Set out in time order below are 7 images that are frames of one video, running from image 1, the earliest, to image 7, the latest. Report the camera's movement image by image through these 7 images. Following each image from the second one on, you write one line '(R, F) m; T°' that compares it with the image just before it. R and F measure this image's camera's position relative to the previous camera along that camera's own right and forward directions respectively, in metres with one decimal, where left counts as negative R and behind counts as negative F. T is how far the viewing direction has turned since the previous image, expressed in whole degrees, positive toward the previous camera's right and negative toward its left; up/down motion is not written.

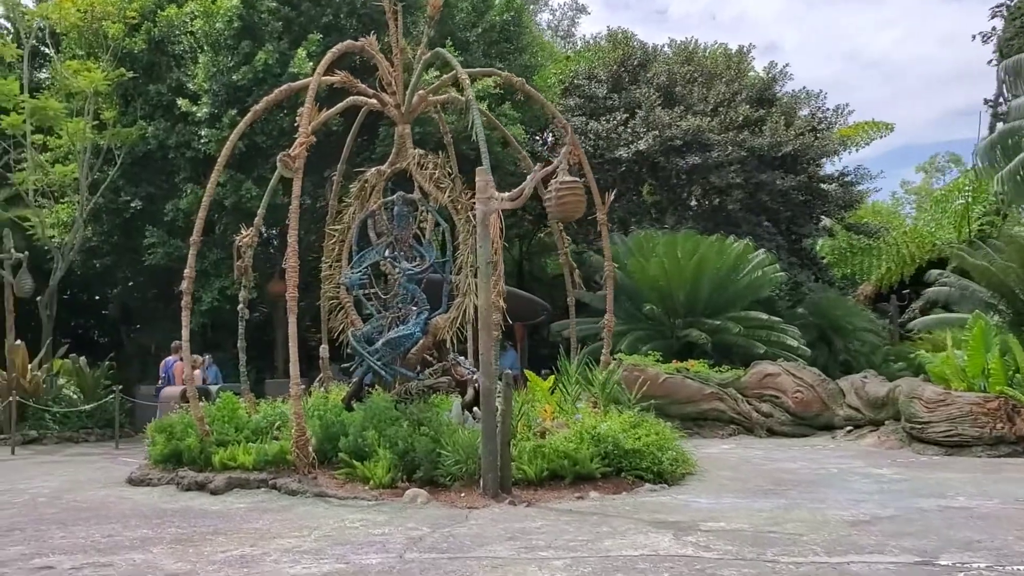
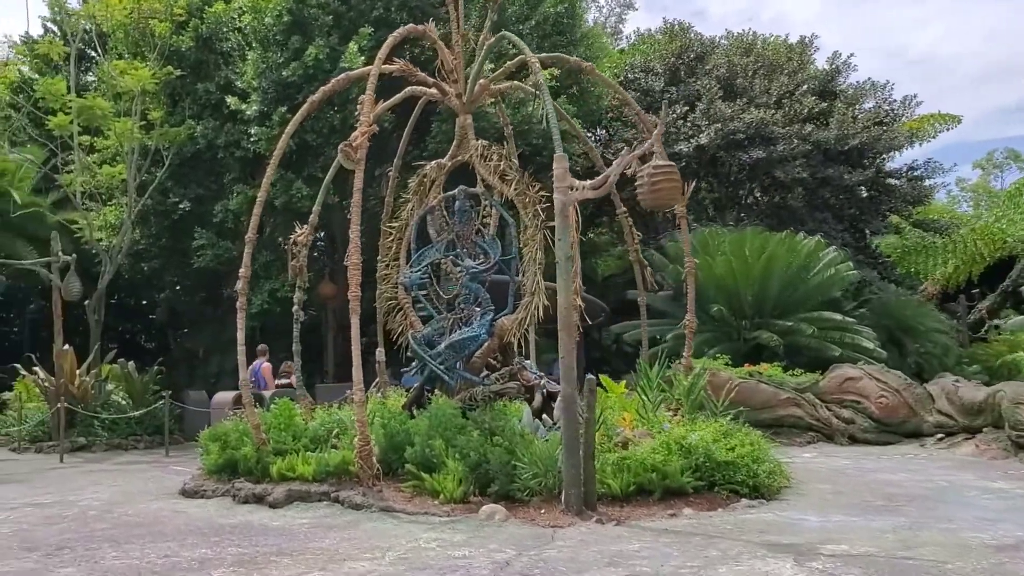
(-0.3, +0.7) m; -2°
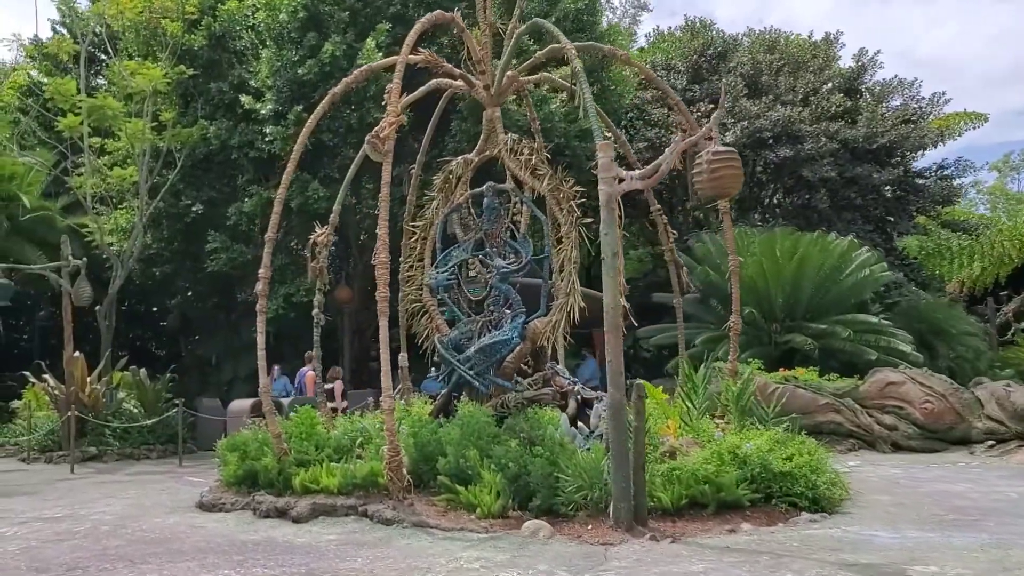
(-0.2, +0.5) m; 0°
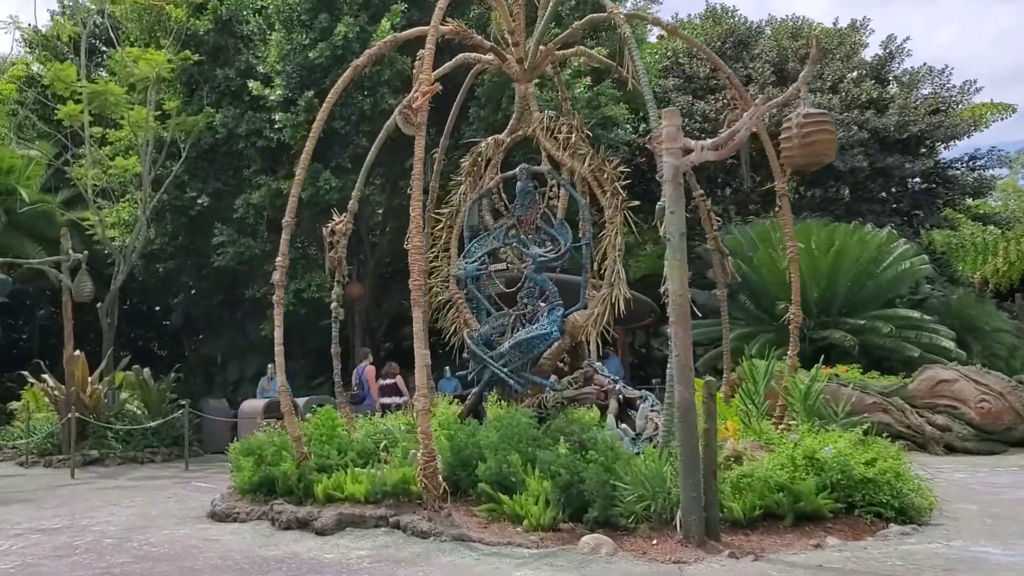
(-0.3, +0.8) m; 0°
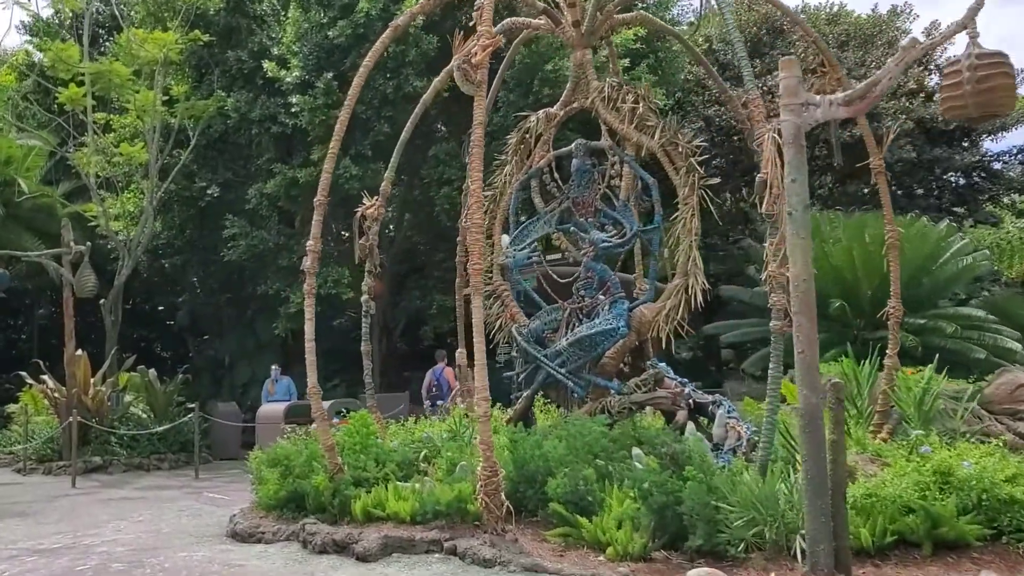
(-0.5, +1.0) m; 0°
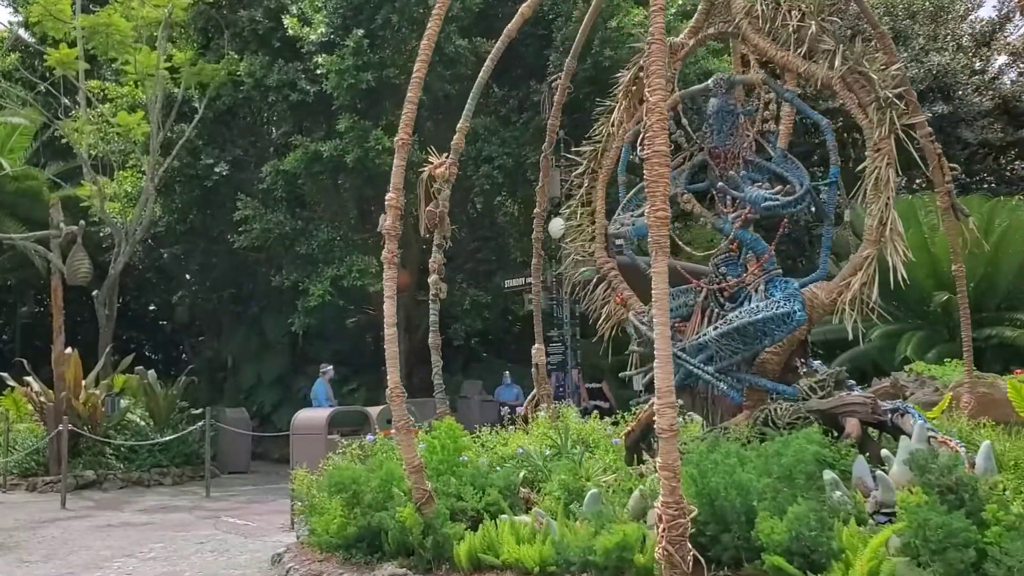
(-0.9, +1.8) m; +1°
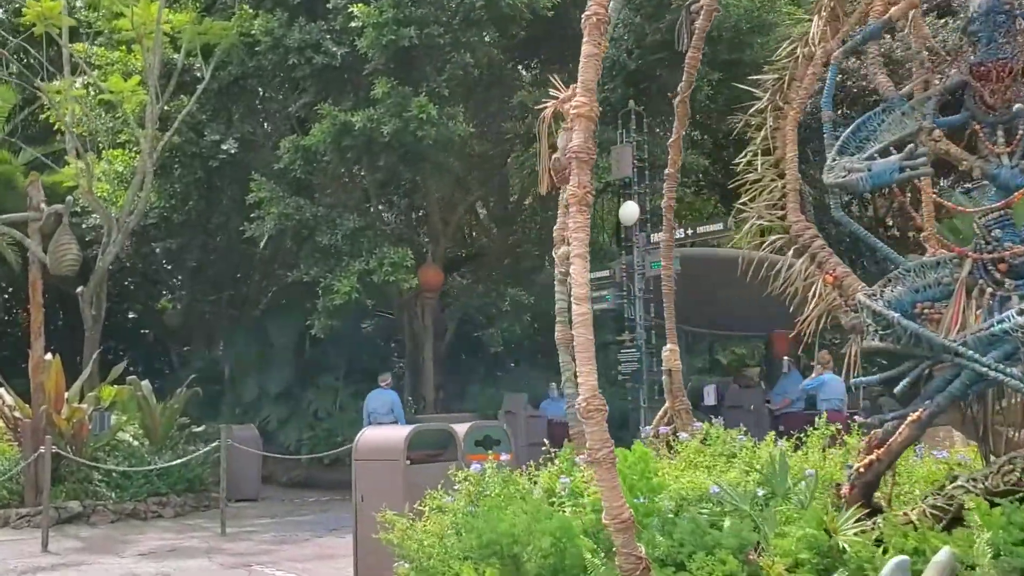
(-1.0, +1.9) m; +1°
